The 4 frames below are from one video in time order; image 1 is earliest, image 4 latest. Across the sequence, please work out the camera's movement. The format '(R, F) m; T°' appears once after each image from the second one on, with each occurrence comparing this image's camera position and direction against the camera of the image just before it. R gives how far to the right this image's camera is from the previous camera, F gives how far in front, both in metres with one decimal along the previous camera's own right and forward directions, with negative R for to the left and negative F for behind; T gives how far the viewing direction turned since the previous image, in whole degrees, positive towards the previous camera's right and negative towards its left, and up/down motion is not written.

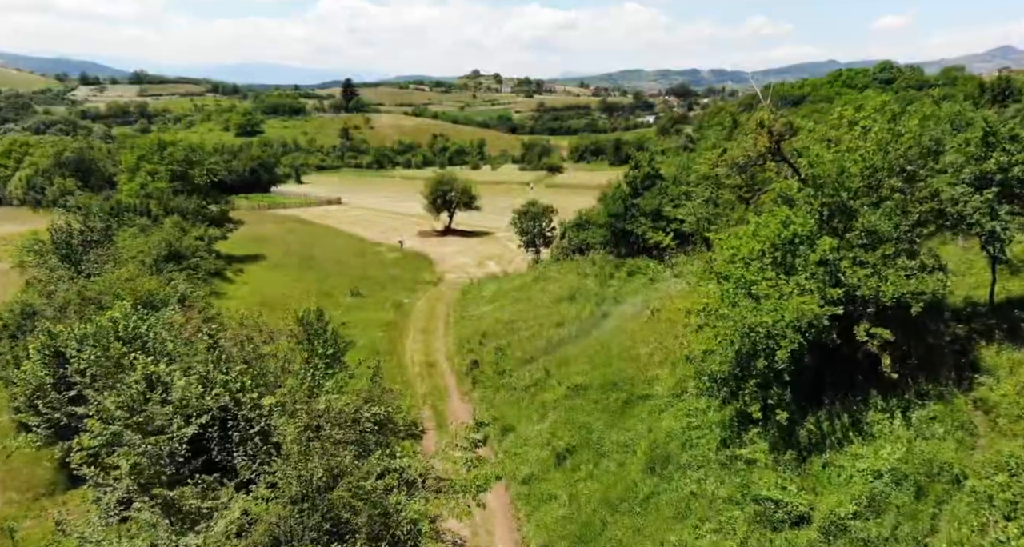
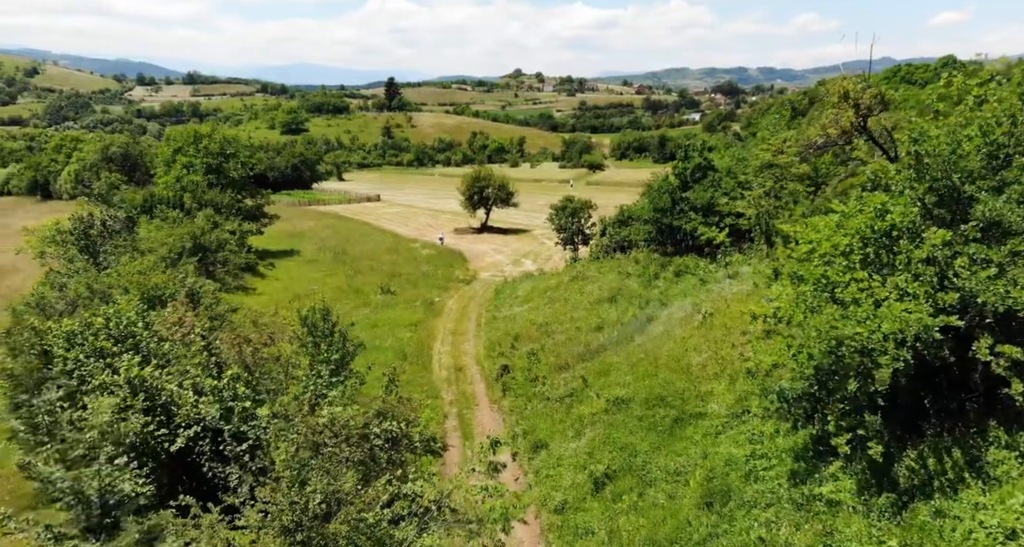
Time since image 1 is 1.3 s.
(+0.1, +3.5) m; -3°
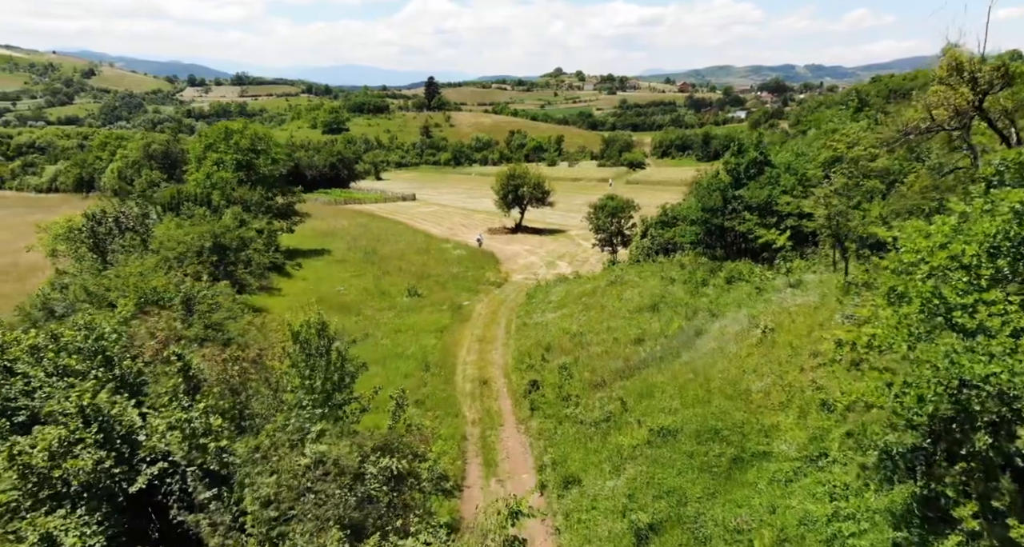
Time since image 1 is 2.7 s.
(+0.2, +3.8) m; -3°
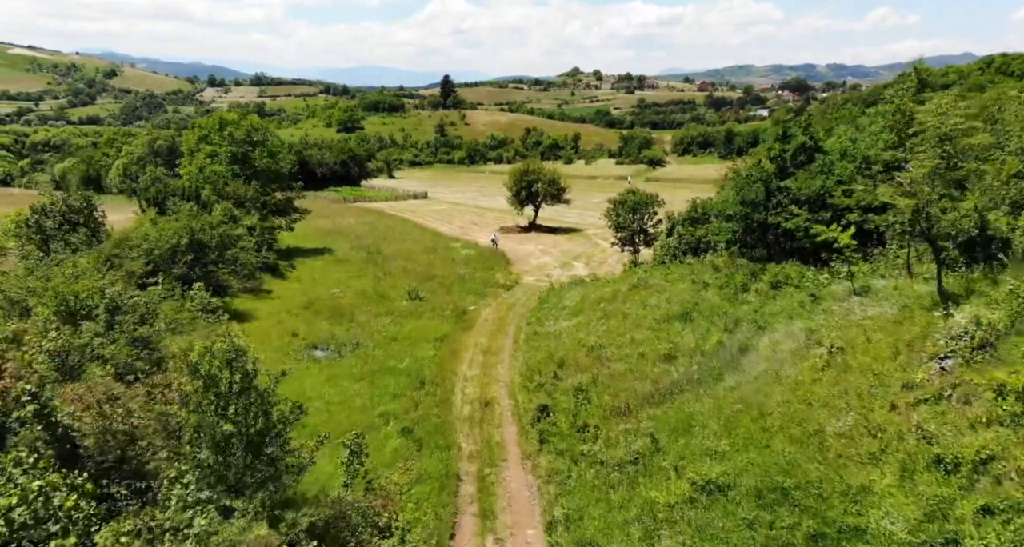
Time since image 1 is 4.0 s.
(+0.3, +5.6) m; -1°
